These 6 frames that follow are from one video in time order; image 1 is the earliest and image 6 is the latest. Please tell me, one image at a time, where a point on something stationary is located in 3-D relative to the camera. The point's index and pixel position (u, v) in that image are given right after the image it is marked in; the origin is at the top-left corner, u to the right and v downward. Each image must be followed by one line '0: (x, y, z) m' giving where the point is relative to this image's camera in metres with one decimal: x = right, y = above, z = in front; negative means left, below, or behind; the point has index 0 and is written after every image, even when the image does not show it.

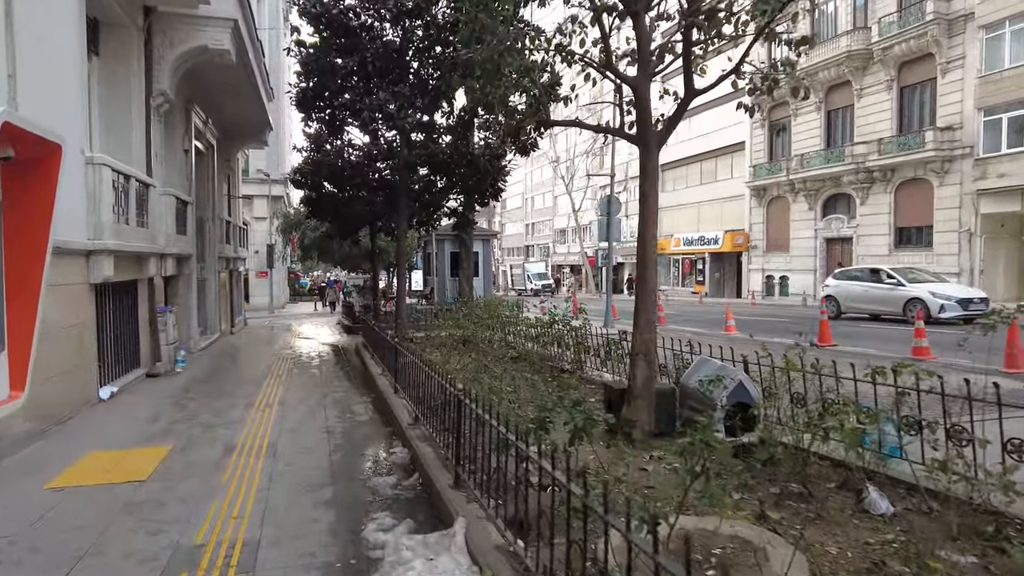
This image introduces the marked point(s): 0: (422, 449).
0: (-0.7, -1.3, +5.2) m
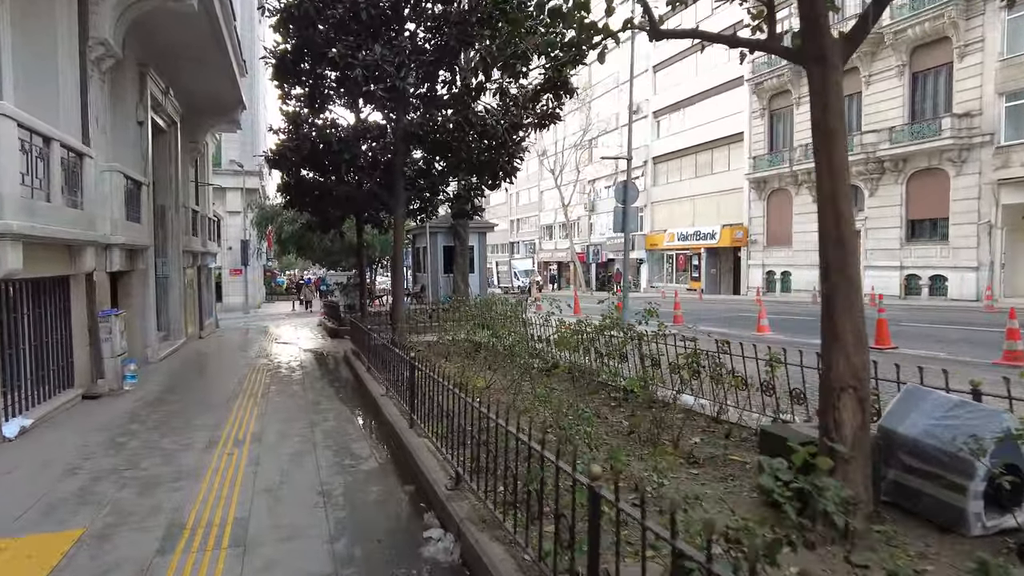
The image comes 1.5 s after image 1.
0: (-0.1, -1.3, +3.2) m
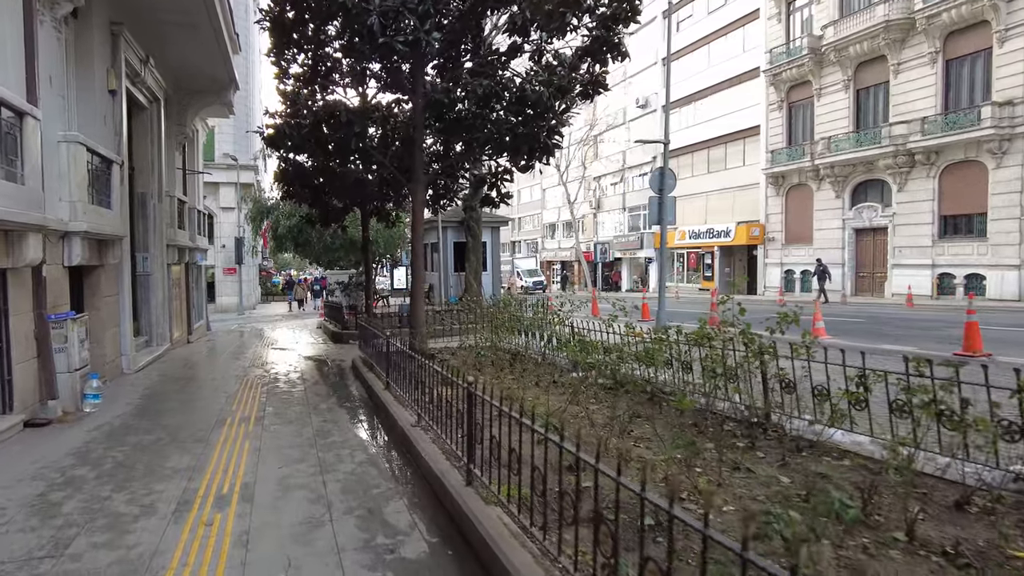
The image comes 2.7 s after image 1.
0: (+0.5, -1.2, +1.5) m
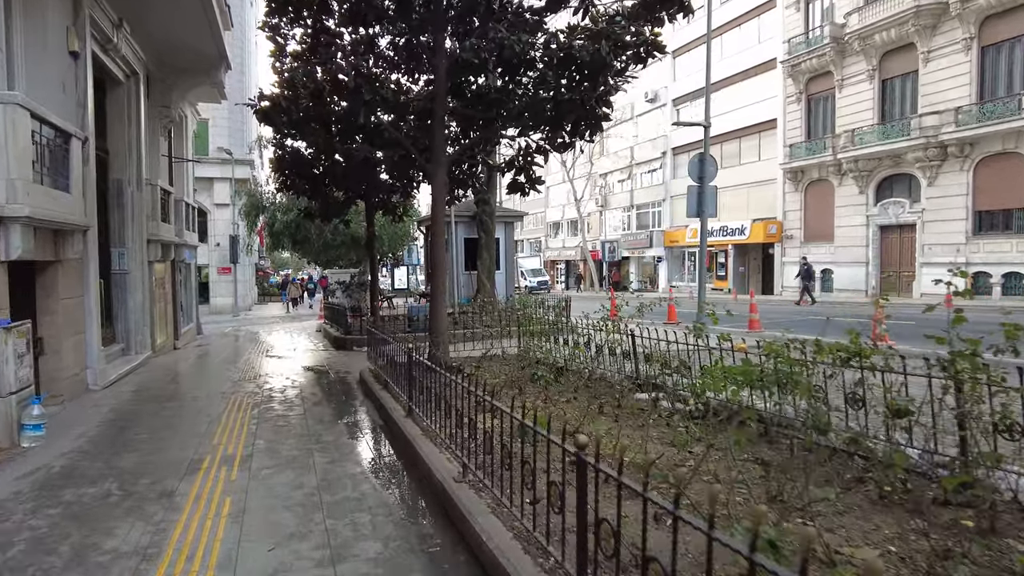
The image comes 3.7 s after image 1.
0: (+1.0, -1.2, 0.0) m
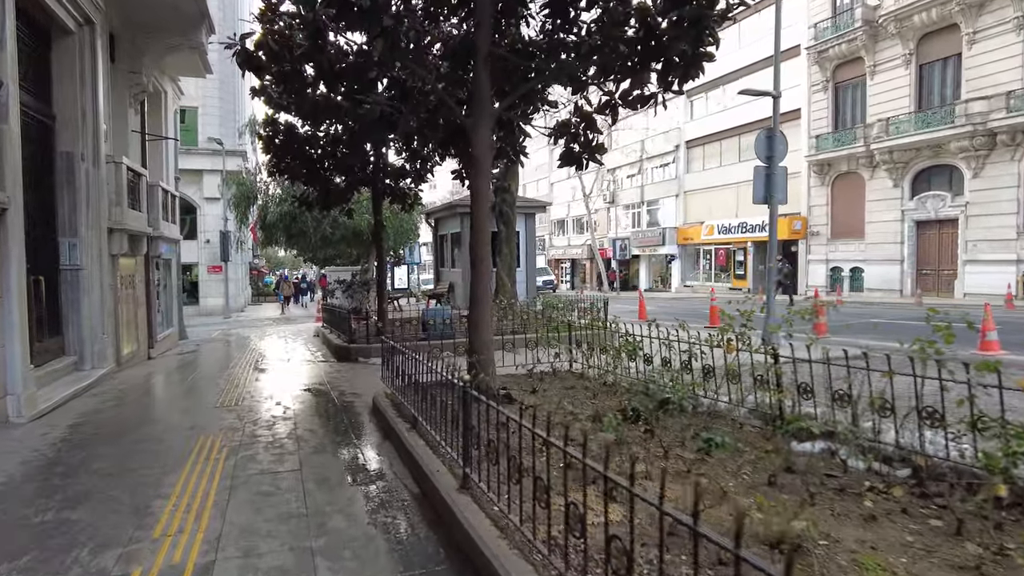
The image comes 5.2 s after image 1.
0: (+1.7, -1.2, -2.1) m
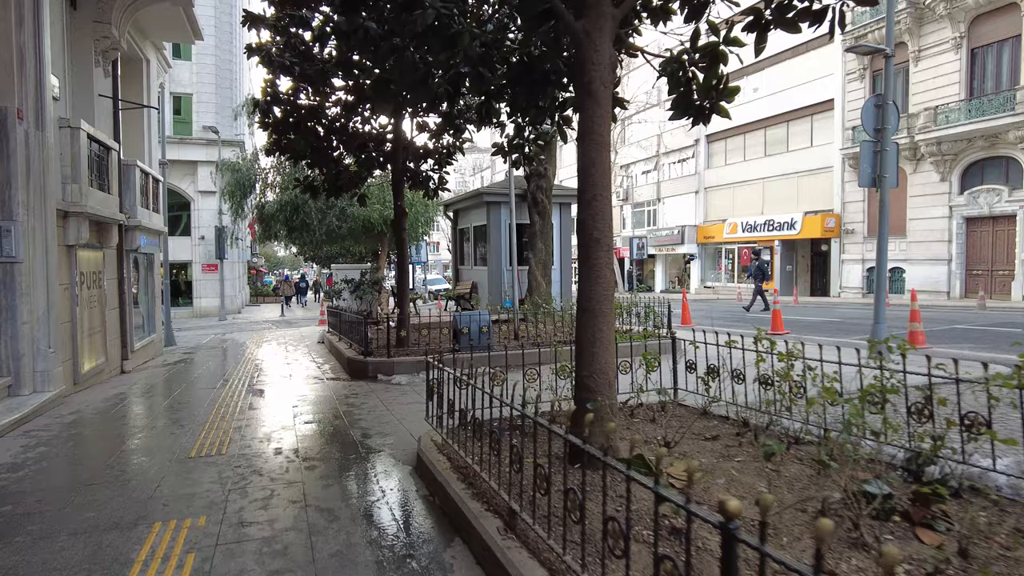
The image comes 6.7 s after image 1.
0: (+2.5, -1.2, -4.3) m
